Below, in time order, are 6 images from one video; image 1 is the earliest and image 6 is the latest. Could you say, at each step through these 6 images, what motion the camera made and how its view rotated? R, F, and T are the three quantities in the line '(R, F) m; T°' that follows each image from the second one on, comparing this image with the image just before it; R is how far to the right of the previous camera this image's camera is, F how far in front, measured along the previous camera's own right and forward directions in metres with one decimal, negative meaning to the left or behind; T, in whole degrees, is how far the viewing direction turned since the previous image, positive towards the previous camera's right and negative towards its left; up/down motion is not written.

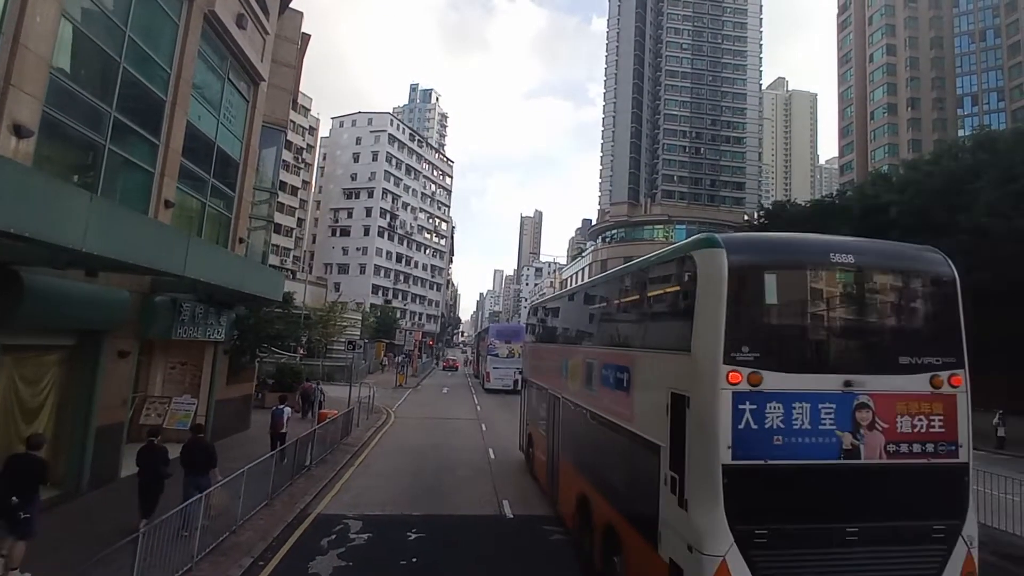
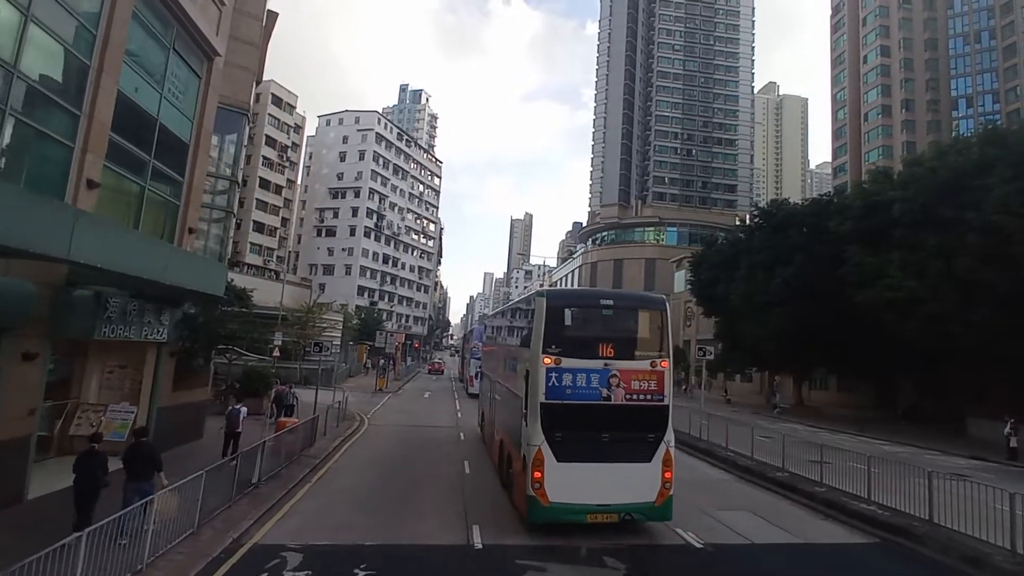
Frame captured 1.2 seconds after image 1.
(+0.3, +1.6) m; +1°
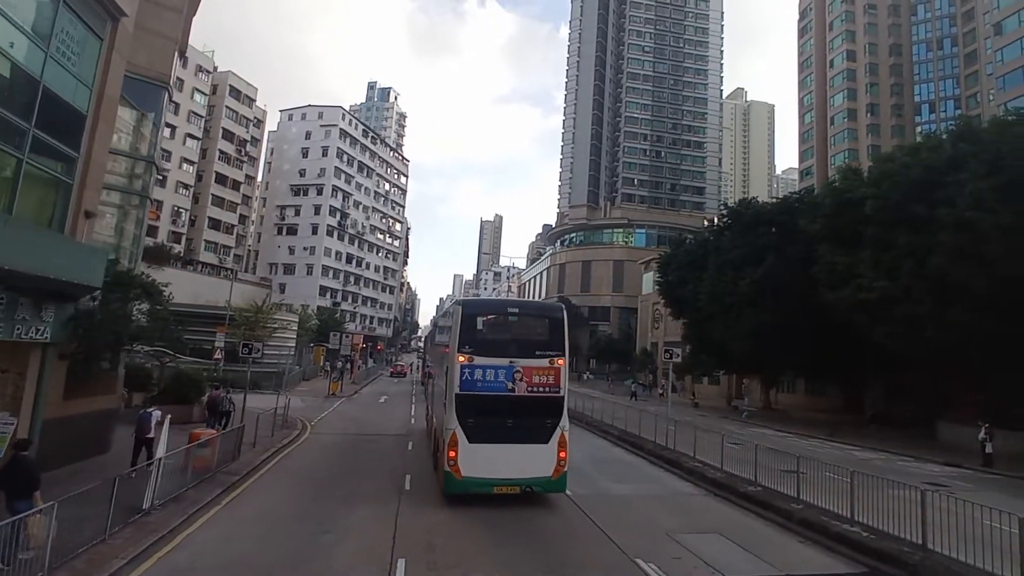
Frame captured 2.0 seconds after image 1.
(+0.5, +1.6) m; +3°
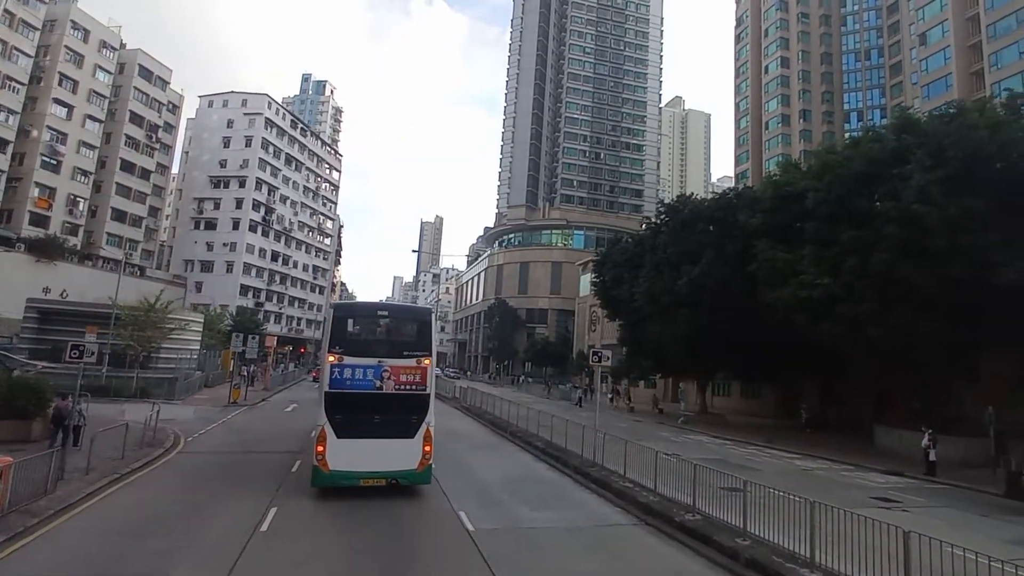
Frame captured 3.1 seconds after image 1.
(+0.9, +2.5) m; +5°
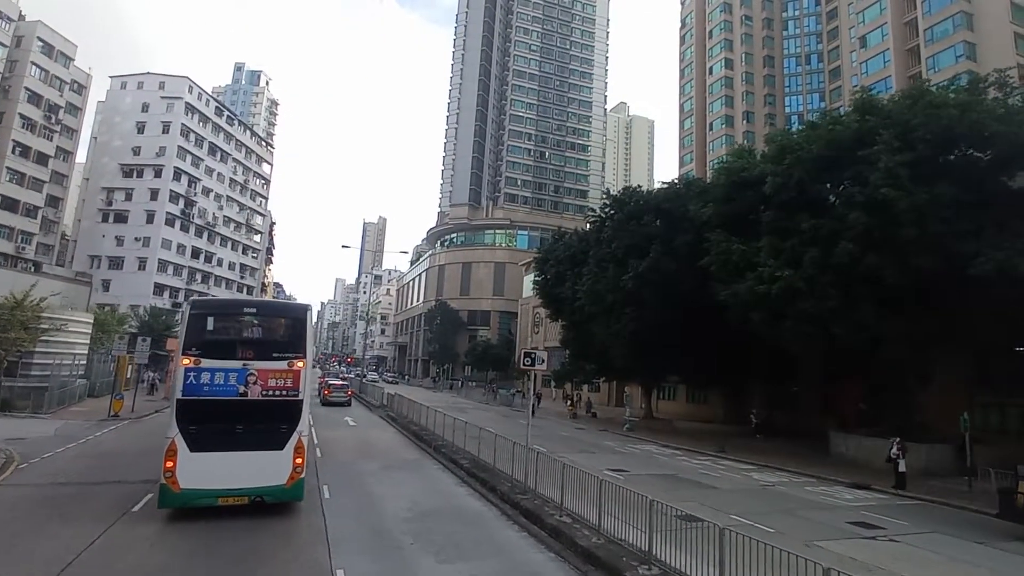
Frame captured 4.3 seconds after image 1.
(+0.7, +3.0) m; +5°
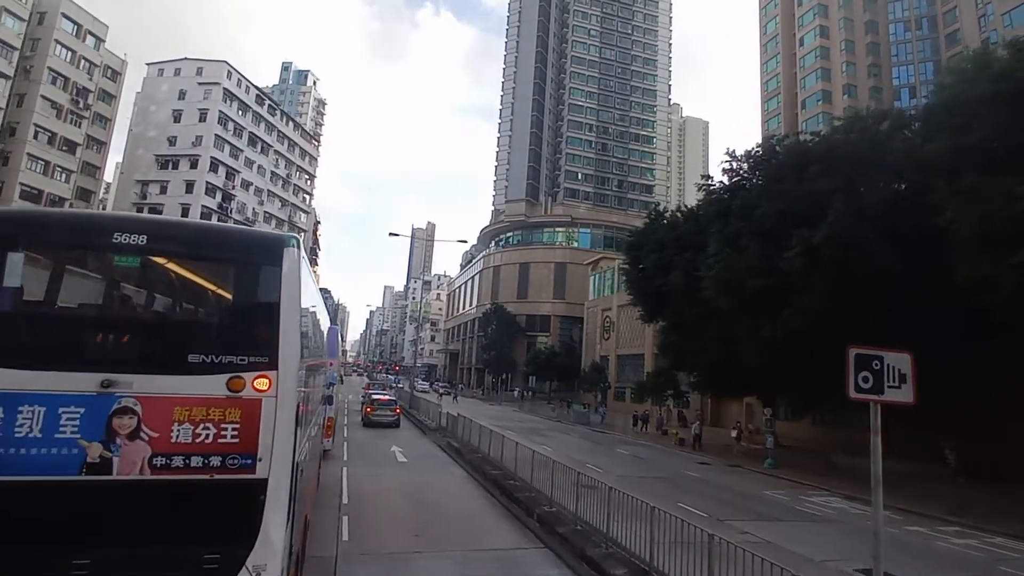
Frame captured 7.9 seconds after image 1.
(-2.1, +8.1) m; -4°
